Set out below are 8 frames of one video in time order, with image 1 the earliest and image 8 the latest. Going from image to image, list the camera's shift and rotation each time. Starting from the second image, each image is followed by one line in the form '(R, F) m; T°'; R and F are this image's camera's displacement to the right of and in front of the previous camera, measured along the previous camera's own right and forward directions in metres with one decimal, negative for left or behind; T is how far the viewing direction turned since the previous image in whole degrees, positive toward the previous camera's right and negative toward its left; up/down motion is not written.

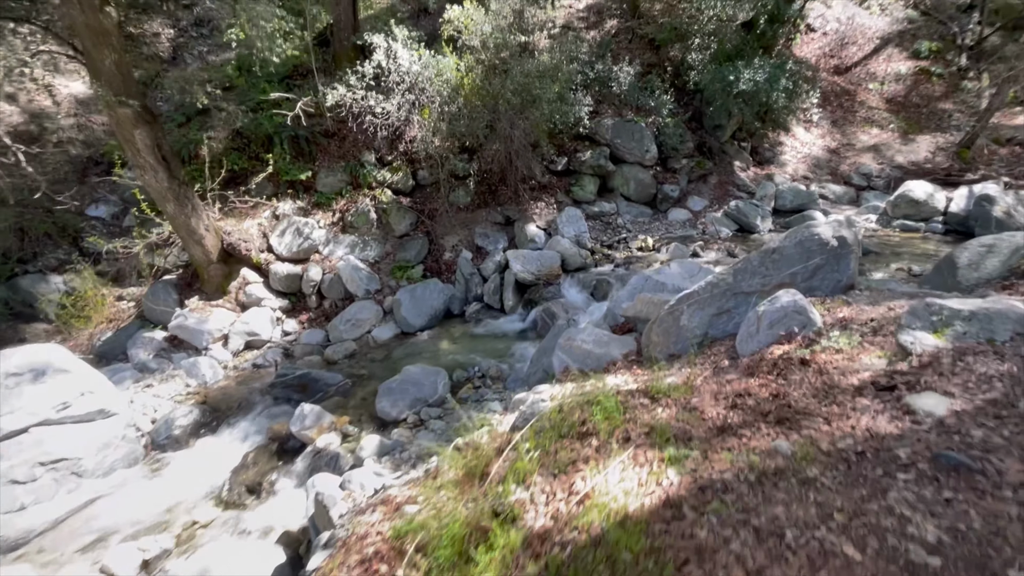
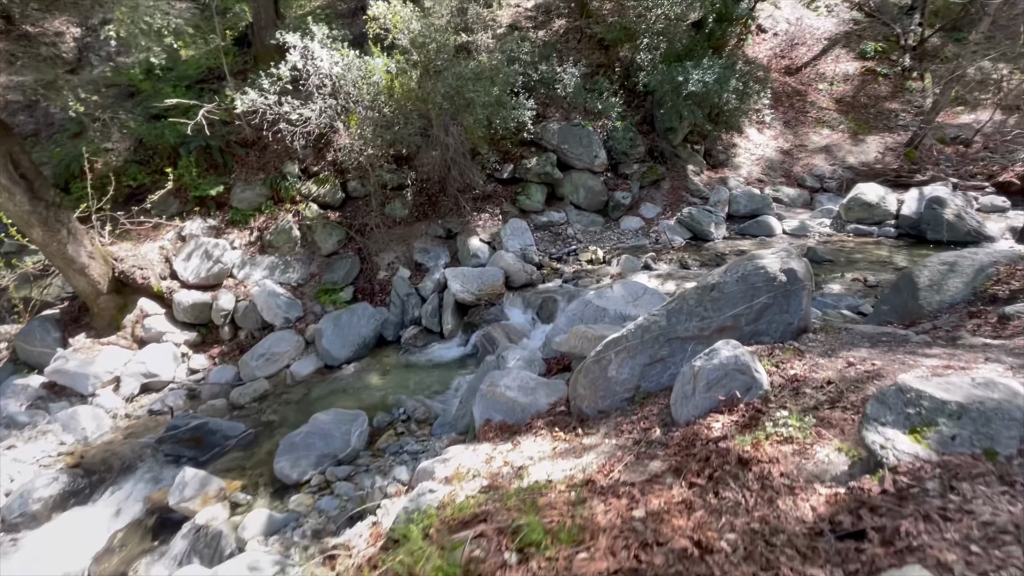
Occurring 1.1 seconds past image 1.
(+0.6, +0.8) m; +3°
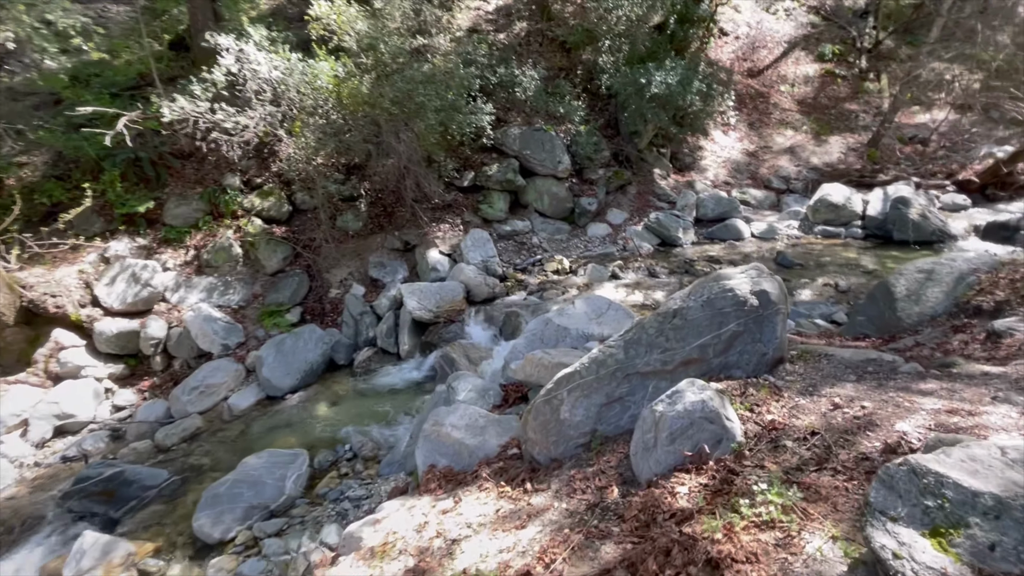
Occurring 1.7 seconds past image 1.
(+0.3, +0.5) m; +3°
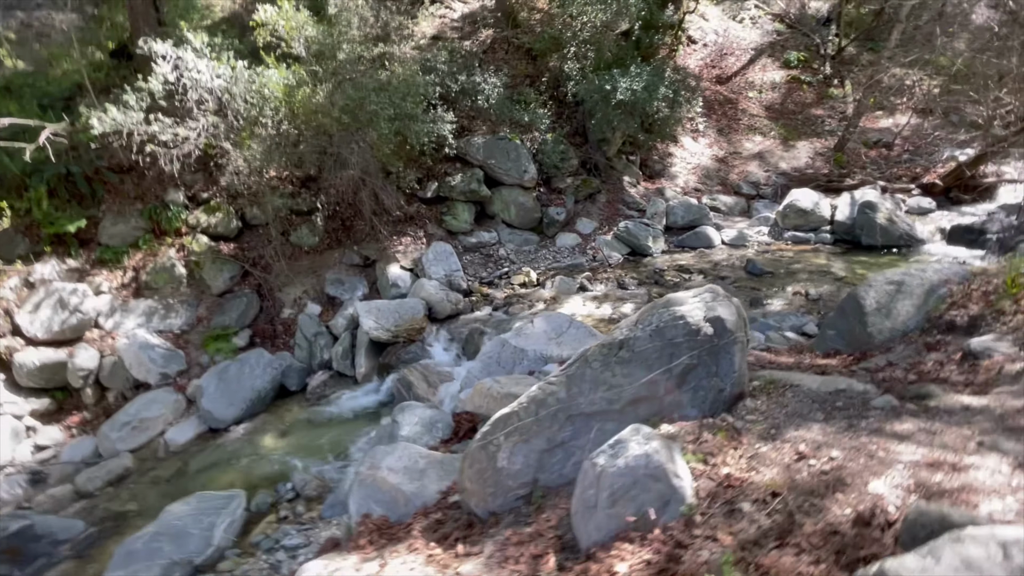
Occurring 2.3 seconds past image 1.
(+0.3, +0.4) m; +2°
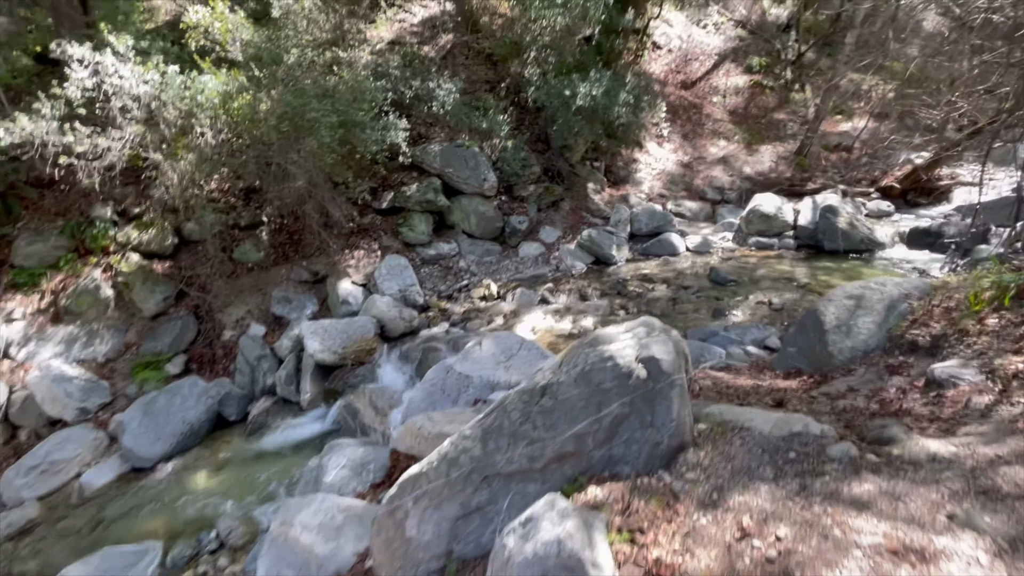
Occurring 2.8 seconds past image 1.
(+0.4, +0.4) m; +3°
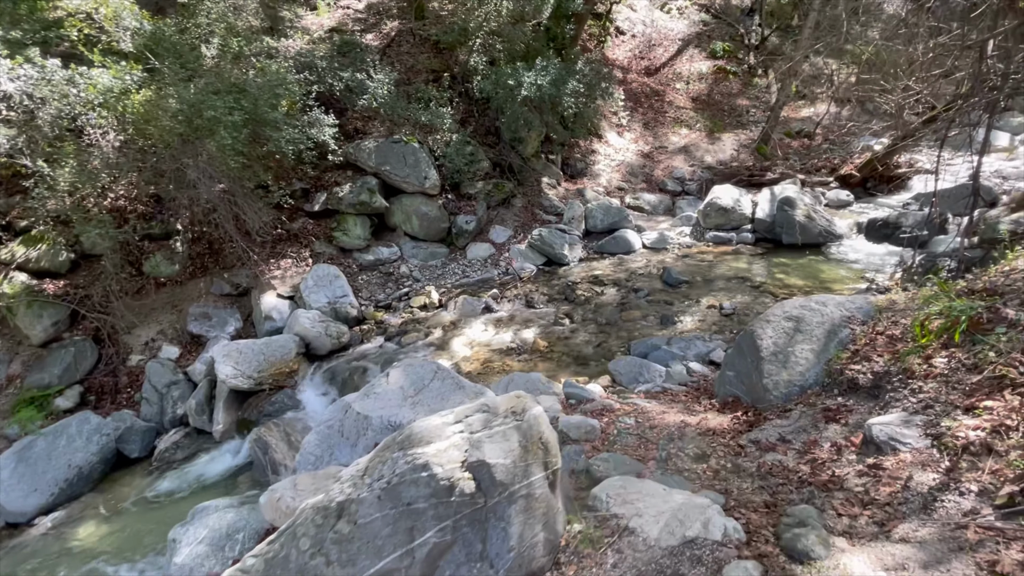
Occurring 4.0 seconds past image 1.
(+0.7, +0.6) m; +2°
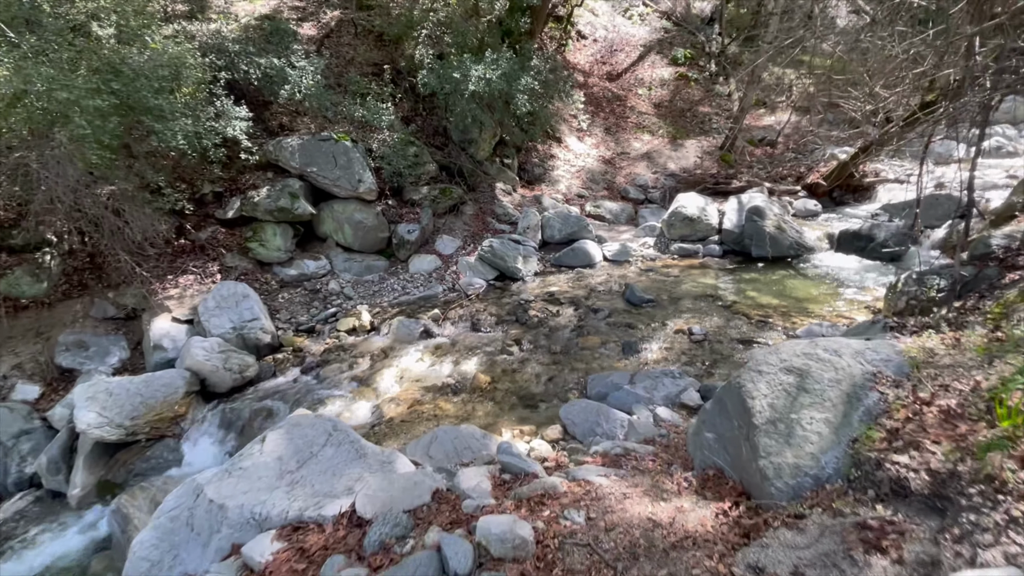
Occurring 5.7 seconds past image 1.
(+0.4, +1.1) m; +4°
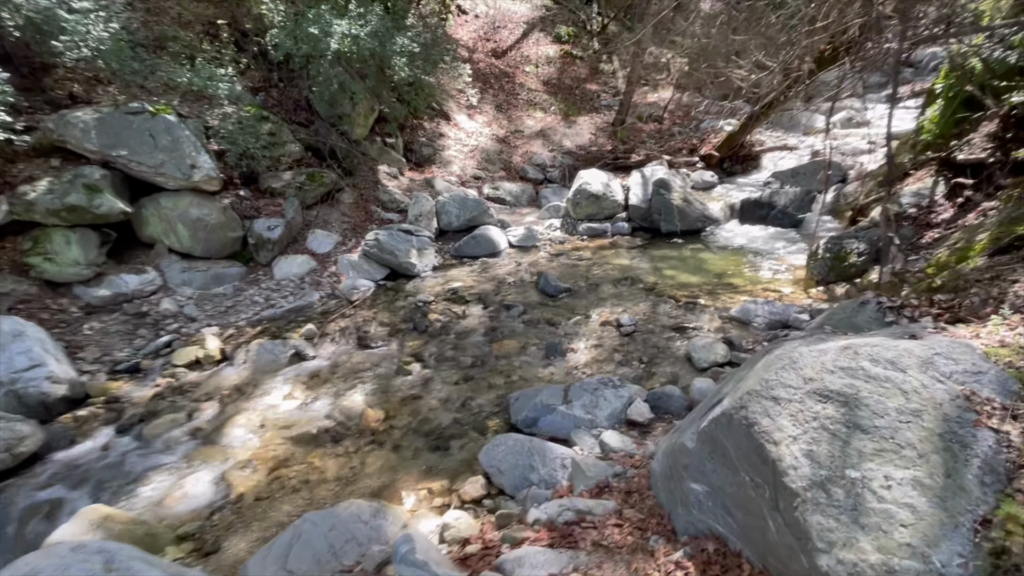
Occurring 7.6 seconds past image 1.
(+0.1, +1.2) m; +12°
